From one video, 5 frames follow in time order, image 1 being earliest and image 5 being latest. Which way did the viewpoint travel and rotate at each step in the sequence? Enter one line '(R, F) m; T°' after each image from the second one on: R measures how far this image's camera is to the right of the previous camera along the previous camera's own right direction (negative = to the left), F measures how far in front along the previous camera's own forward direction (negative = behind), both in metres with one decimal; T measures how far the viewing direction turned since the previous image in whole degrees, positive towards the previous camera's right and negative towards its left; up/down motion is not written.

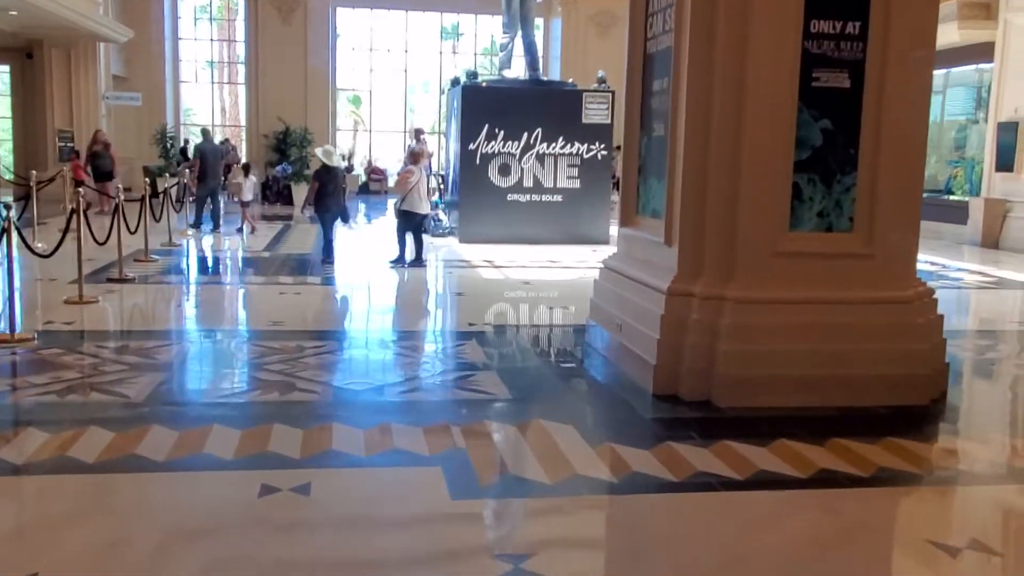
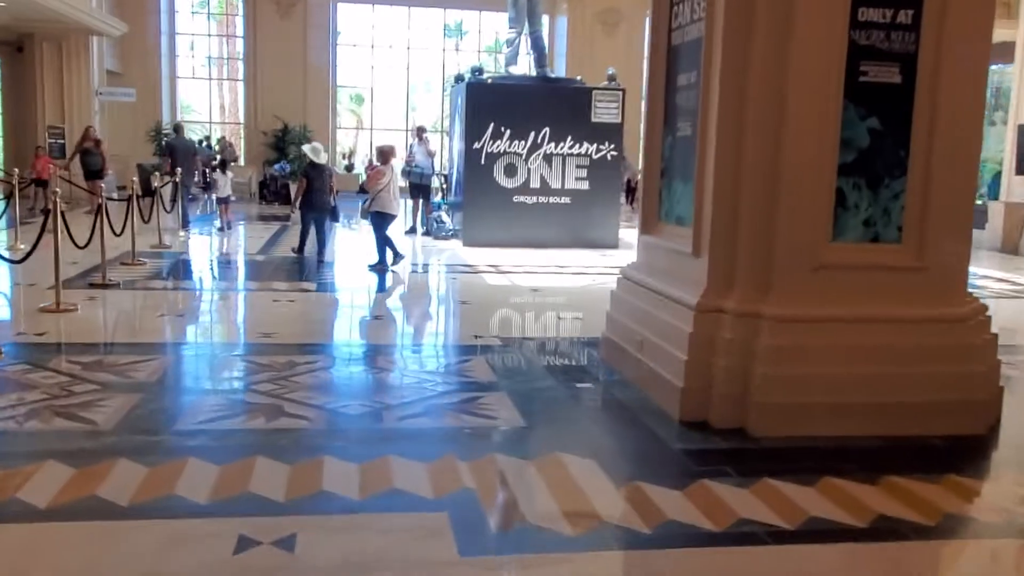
(0.0, +0.4) m; 0°
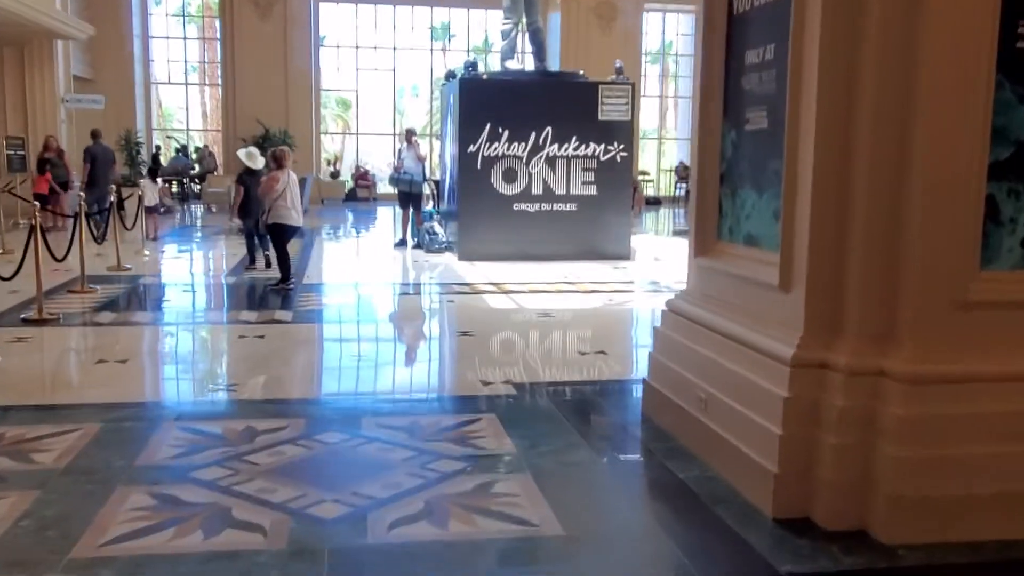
(-0.1, +1.0) m; 0°
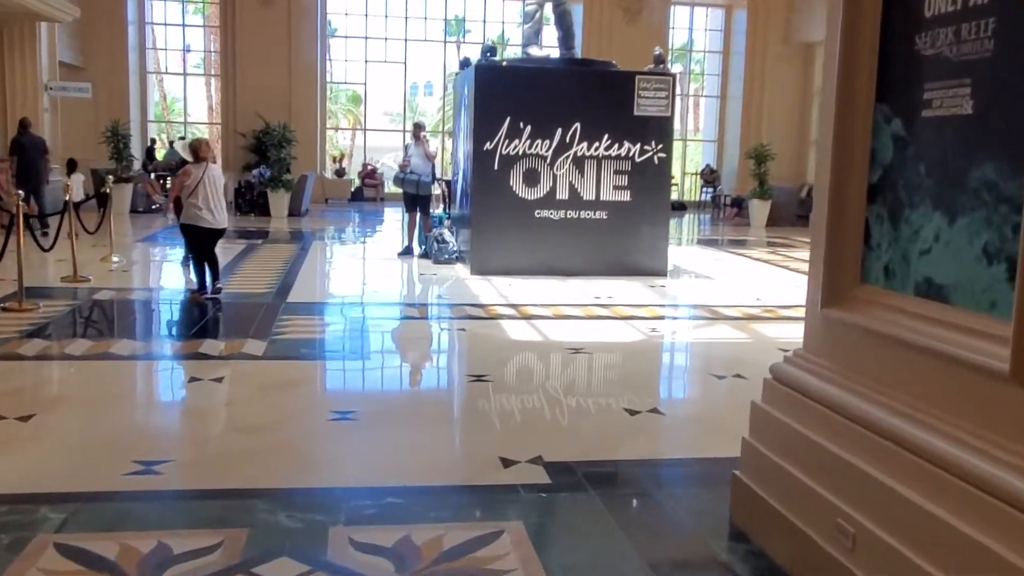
(-0.1, +1.2) m; 0°
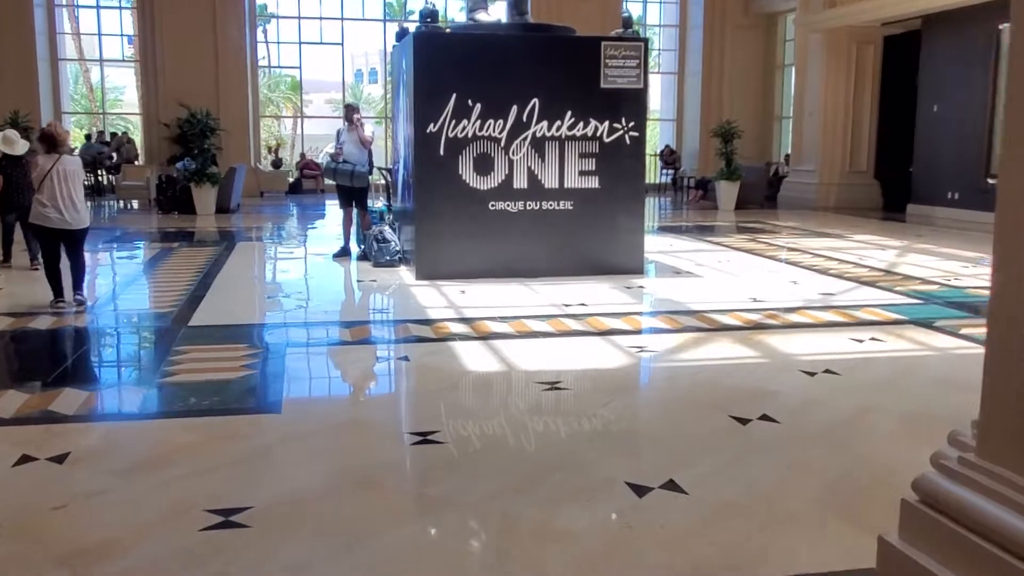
(0.0, +1.1) m; +2°
